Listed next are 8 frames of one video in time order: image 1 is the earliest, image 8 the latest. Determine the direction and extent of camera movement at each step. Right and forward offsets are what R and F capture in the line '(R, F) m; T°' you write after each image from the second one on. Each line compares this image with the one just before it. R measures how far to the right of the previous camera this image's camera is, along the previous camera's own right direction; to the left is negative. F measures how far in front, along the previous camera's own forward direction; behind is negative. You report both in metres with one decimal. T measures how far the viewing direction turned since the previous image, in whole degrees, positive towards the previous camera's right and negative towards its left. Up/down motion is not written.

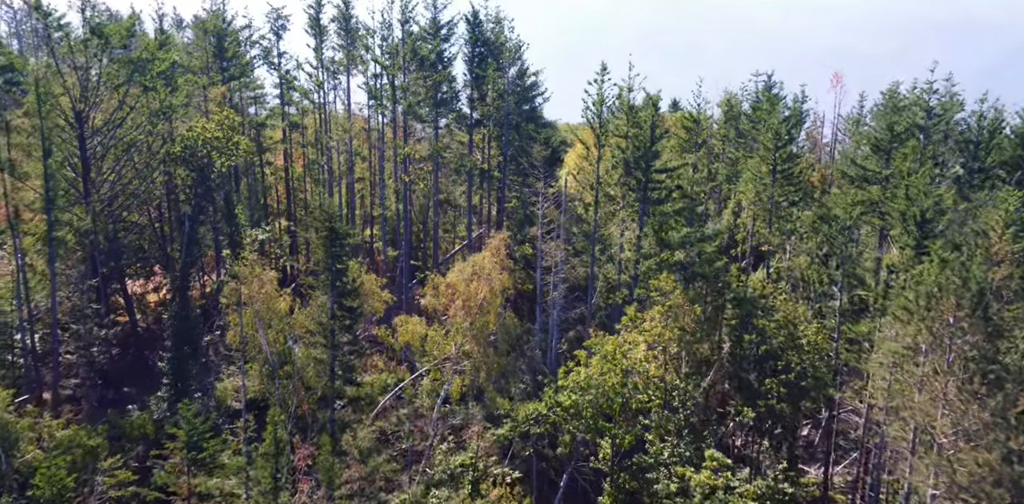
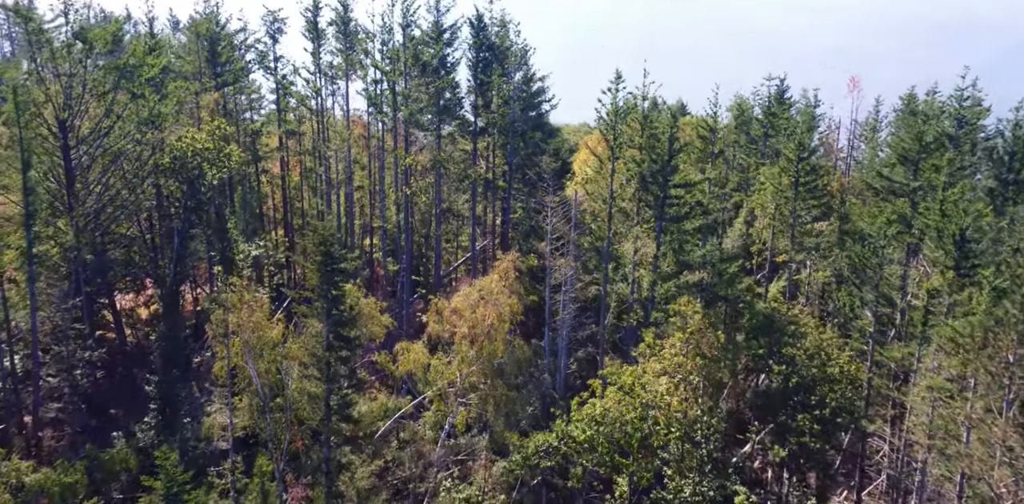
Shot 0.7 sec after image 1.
(-0.3, +2.1) m; 0°
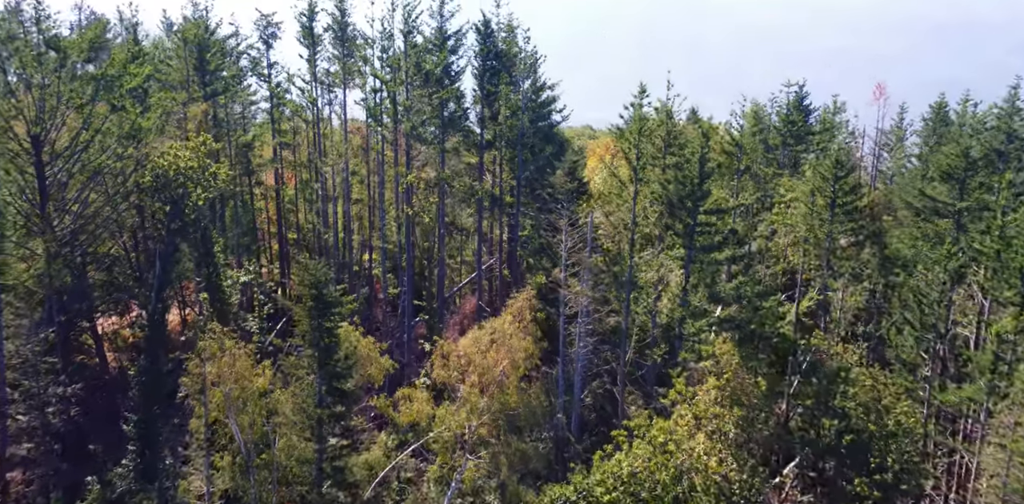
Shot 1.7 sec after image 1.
(-0.4, +3.0) m; 0°
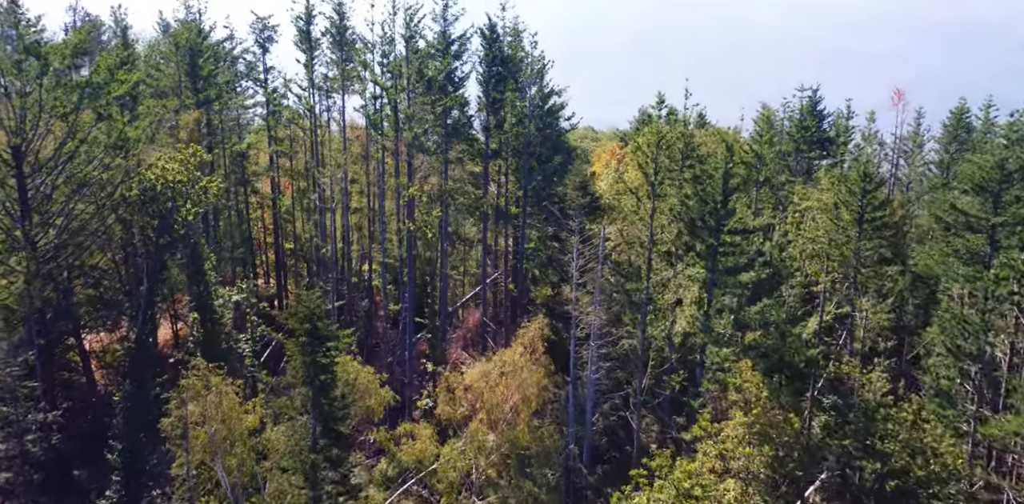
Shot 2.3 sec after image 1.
(-0.3, +1.9) m; 0°
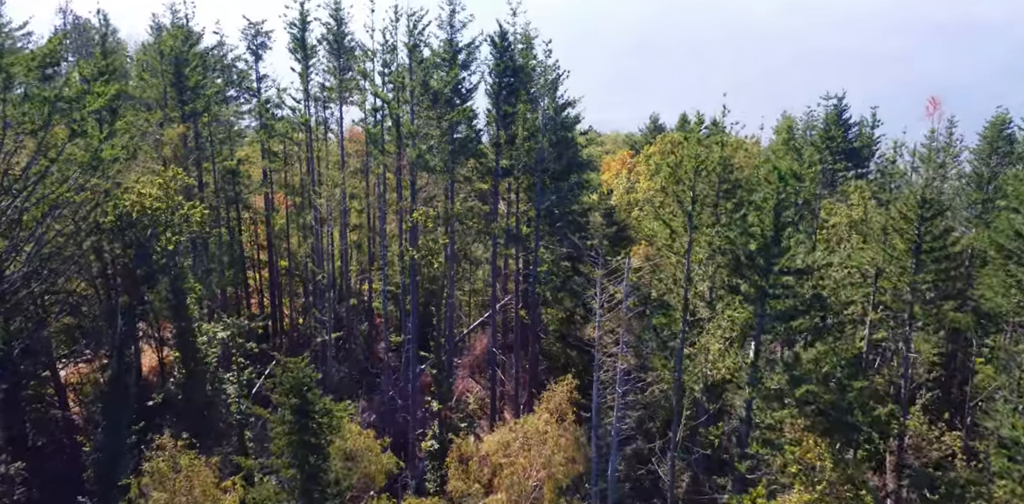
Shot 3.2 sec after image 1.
(-0.5, +3.2) m; 0°
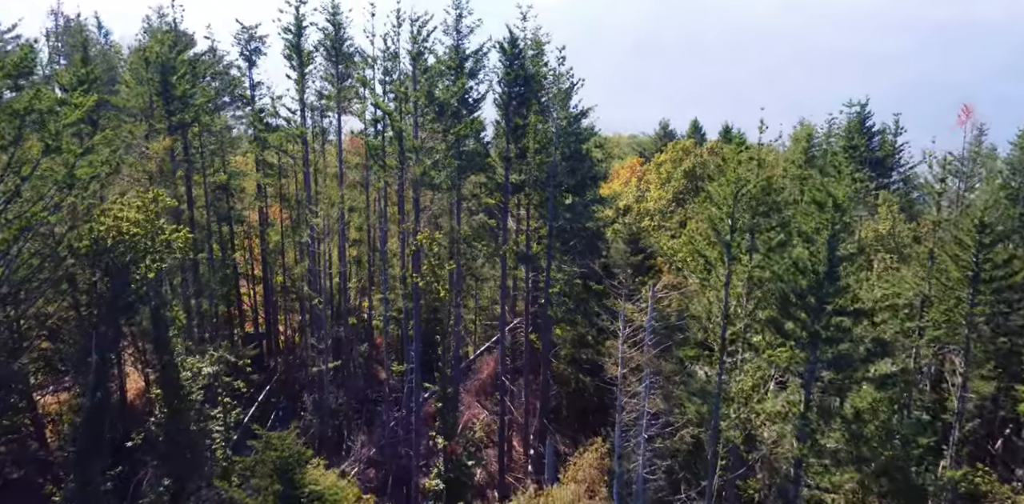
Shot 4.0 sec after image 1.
(-0.4, +2.6) m; 0°
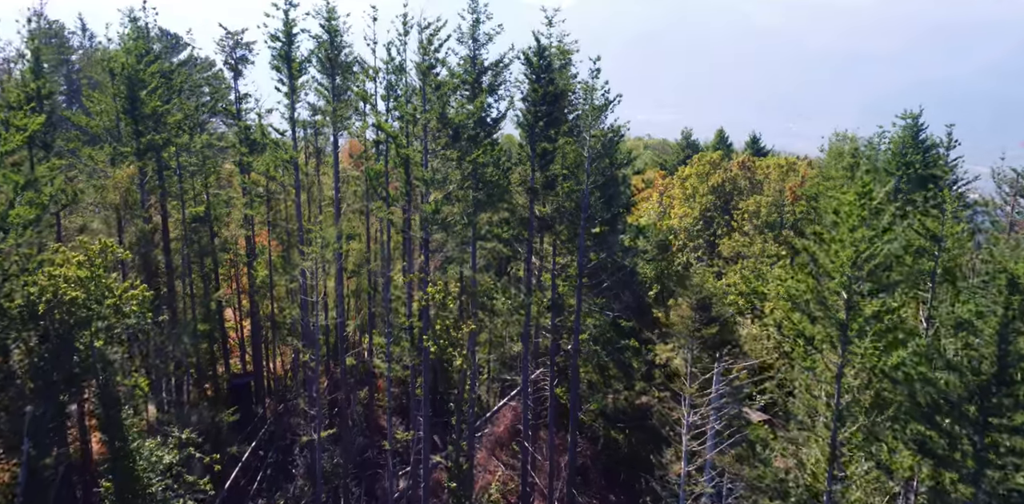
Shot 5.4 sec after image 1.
(-0.9, +5.2) m; 0°
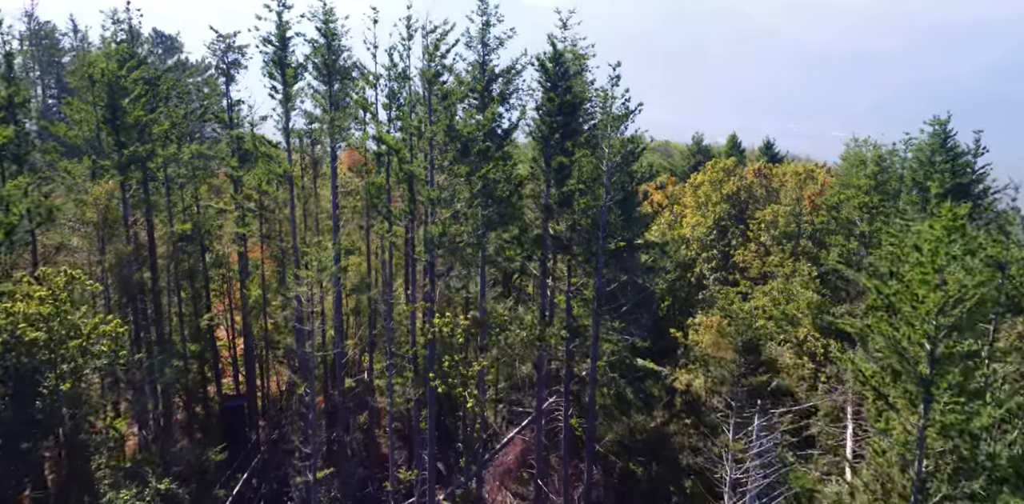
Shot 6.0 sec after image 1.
(-0.4, +2.4) m; 0°
